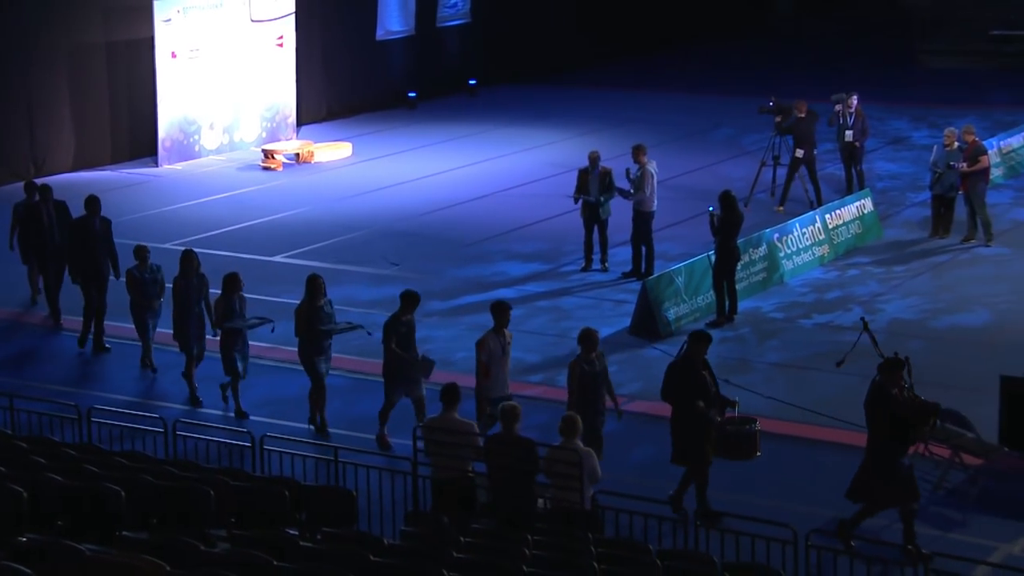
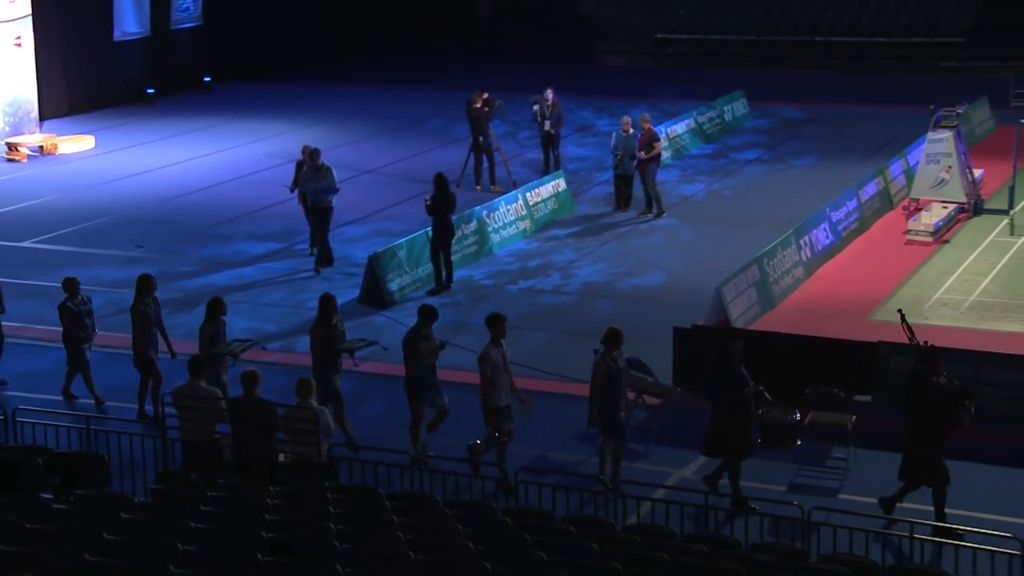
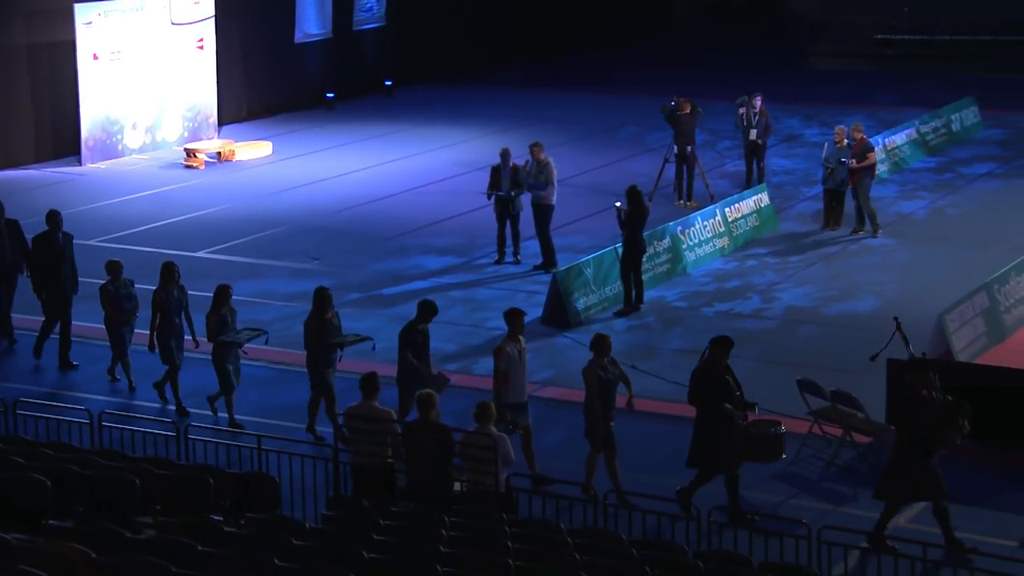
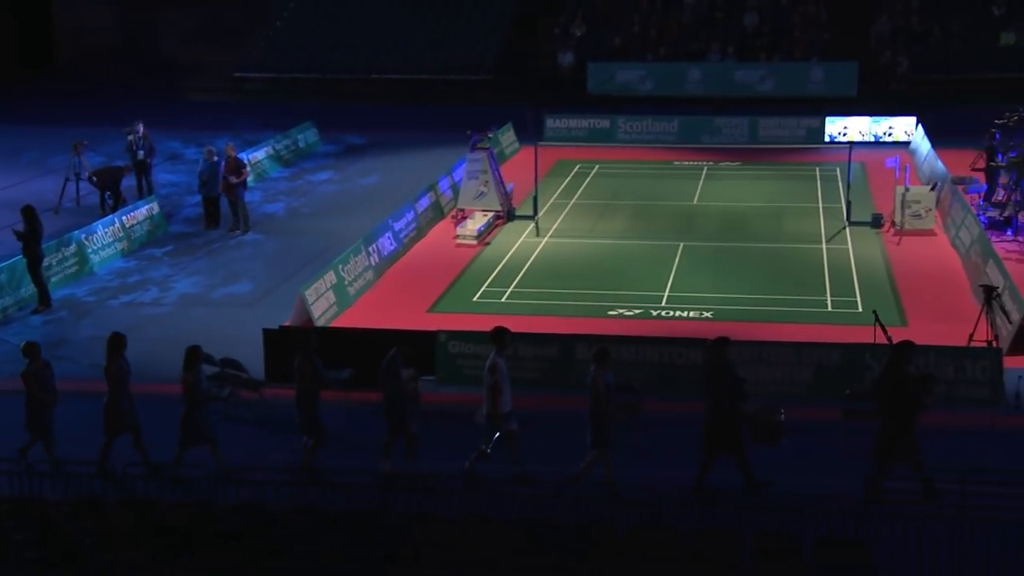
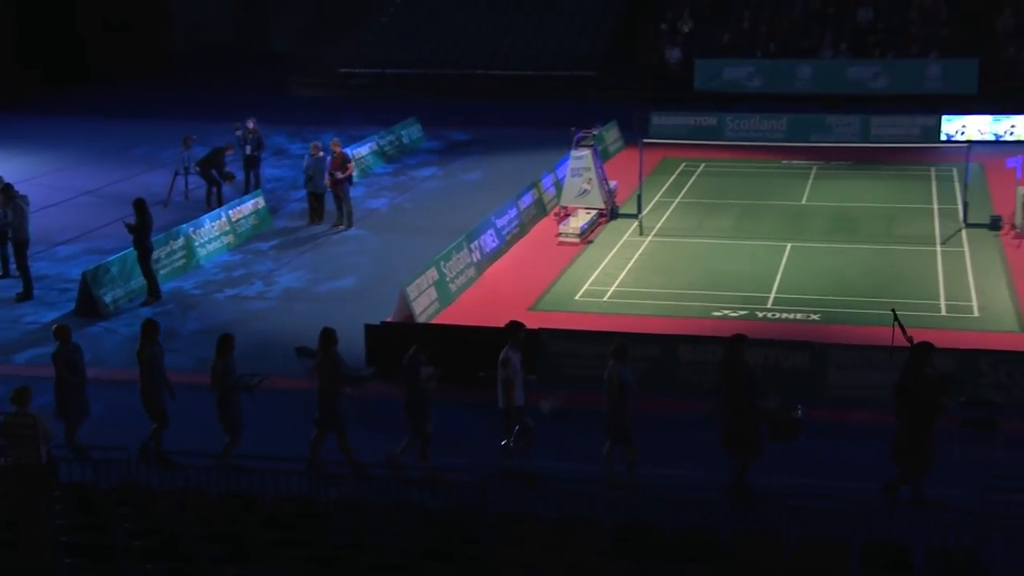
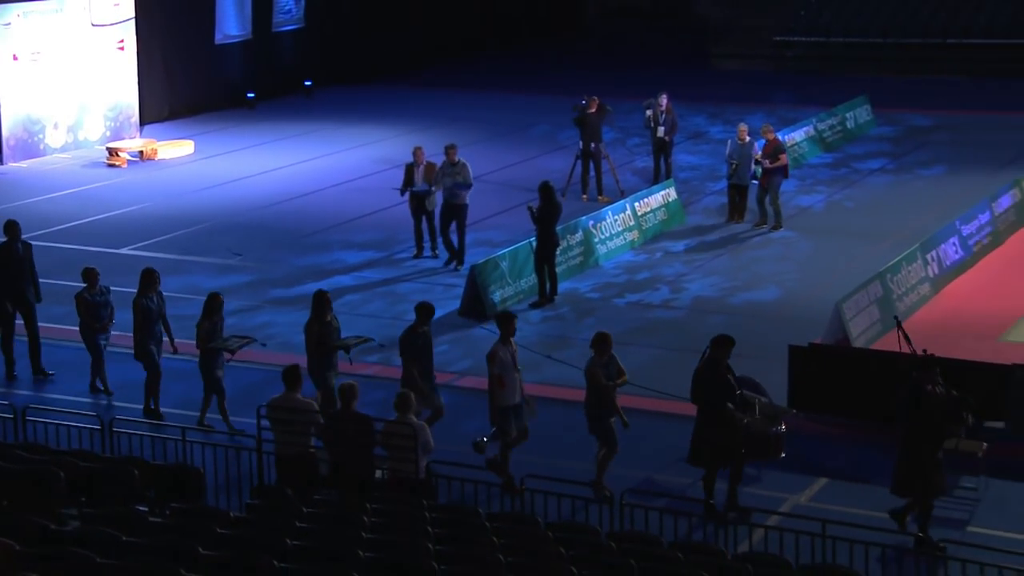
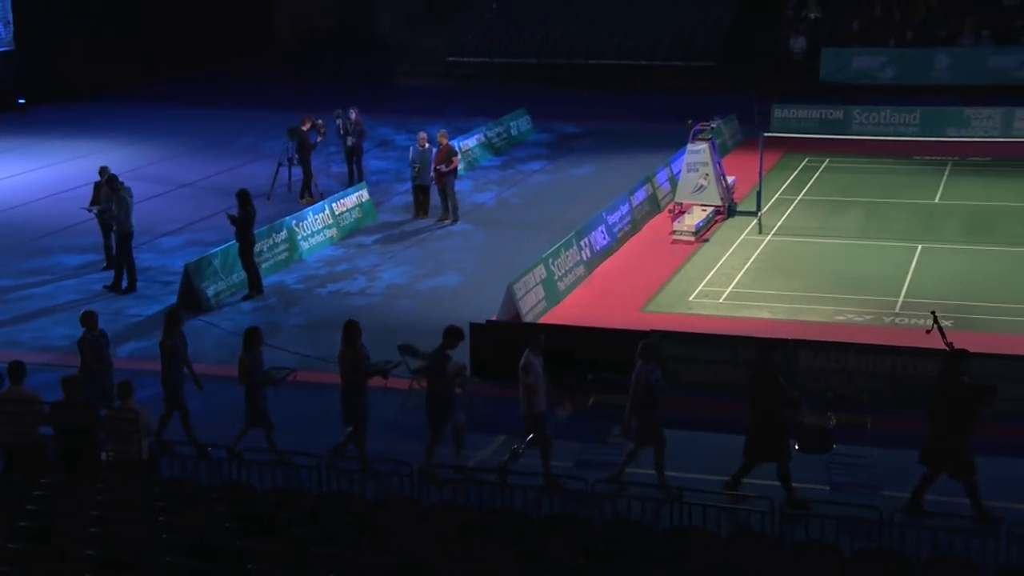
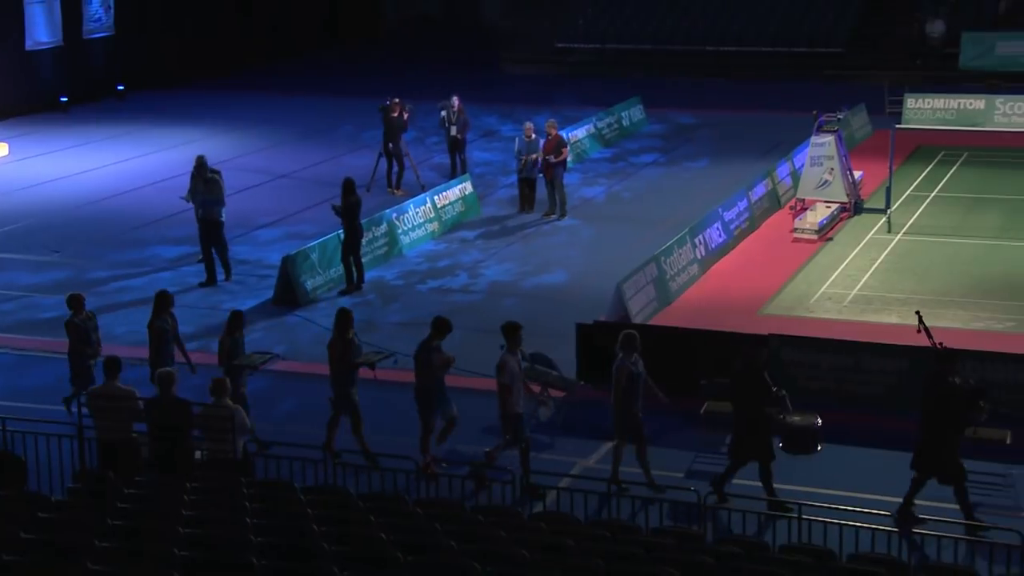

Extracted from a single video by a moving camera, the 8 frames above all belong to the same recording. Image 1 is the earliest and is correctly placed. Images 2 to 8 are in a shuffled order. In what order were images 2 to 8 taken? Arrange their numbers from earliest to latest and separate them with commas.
3, 6, 2, 8, 7, 5, 4
